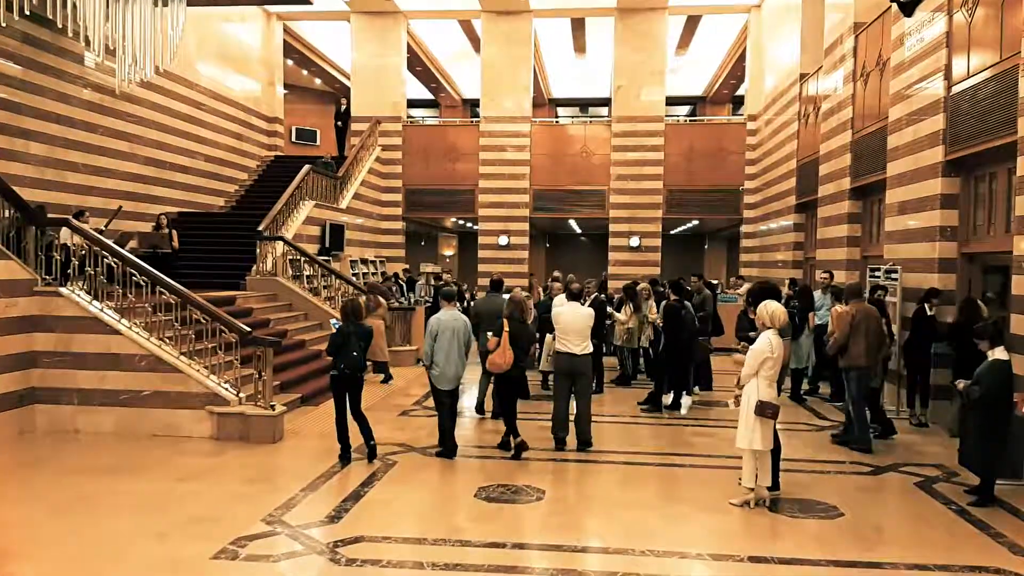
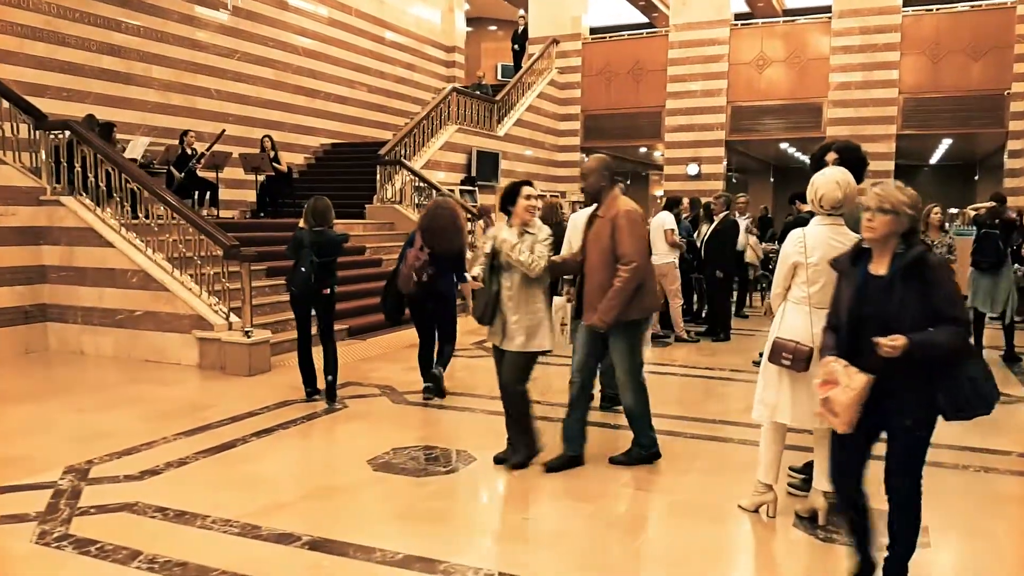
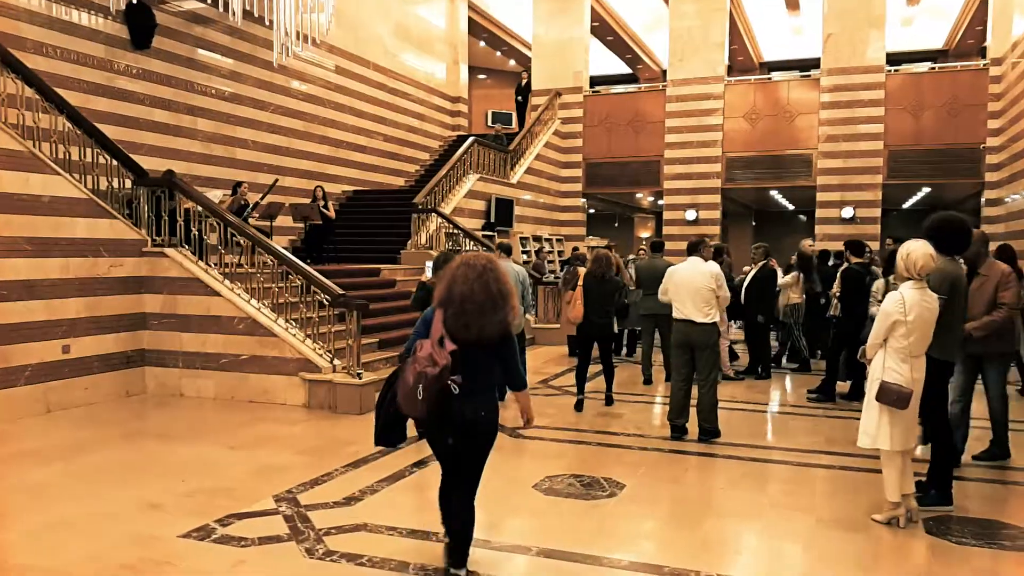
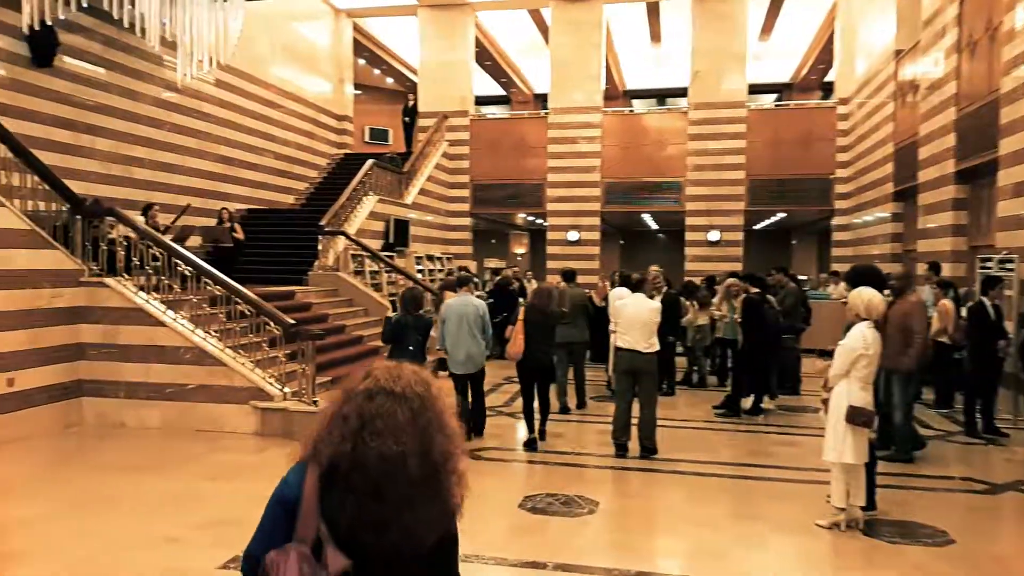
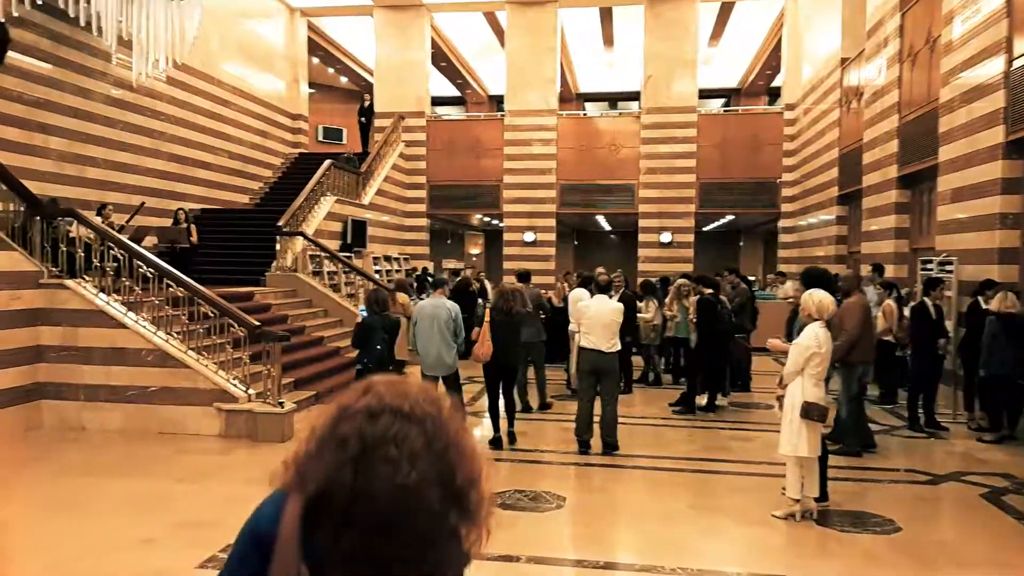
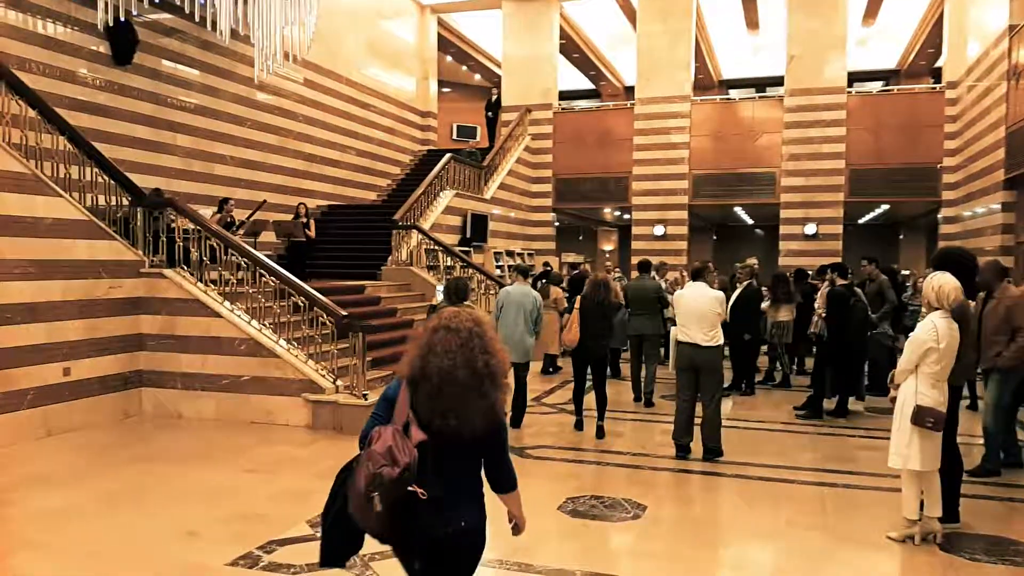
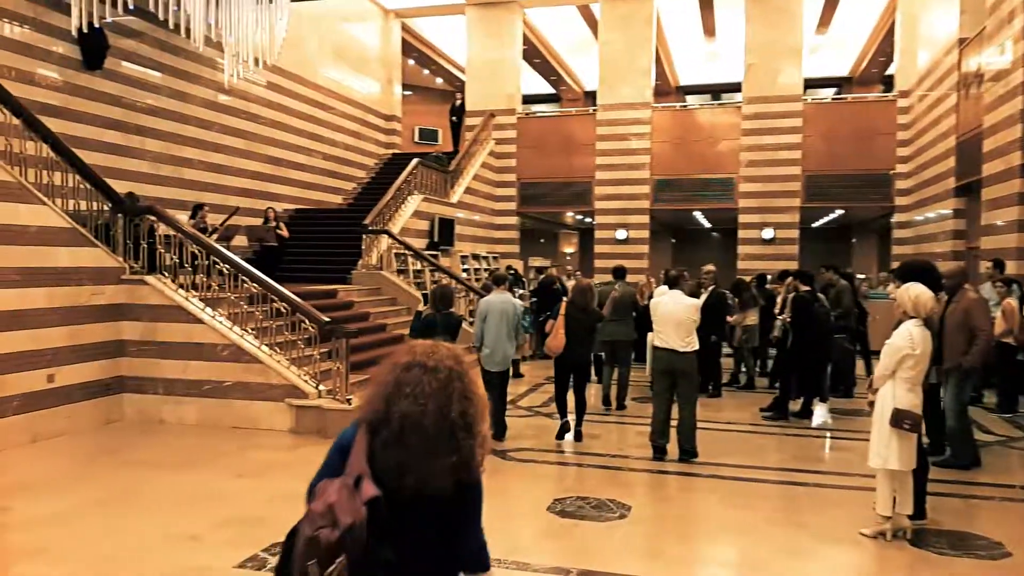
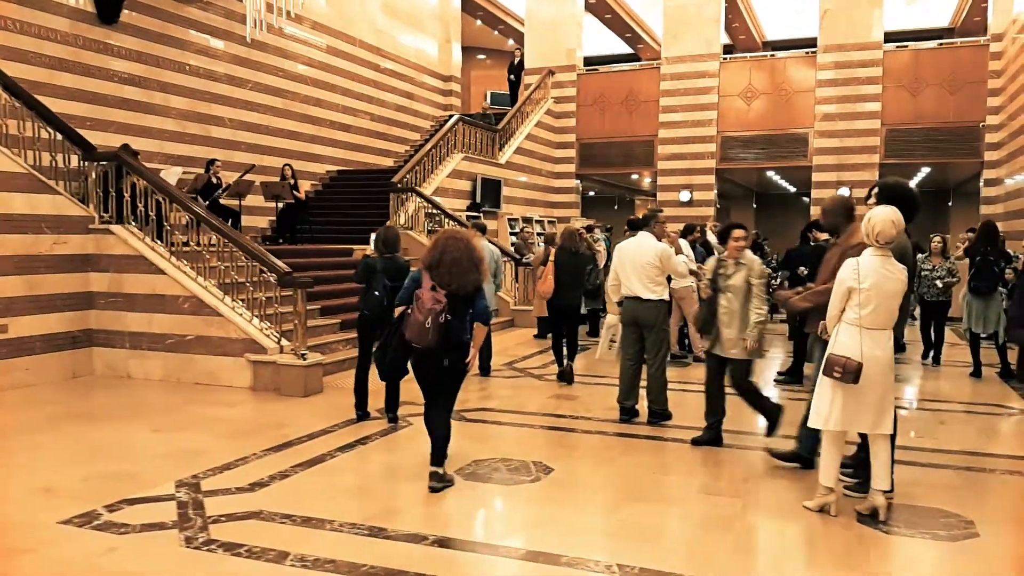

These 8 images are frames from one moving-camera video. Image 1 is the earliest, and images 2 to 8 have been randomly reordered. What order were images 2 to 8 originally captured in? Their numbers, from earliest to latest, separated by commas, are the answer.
5, 4, 7, 6, 3, 8, 2
